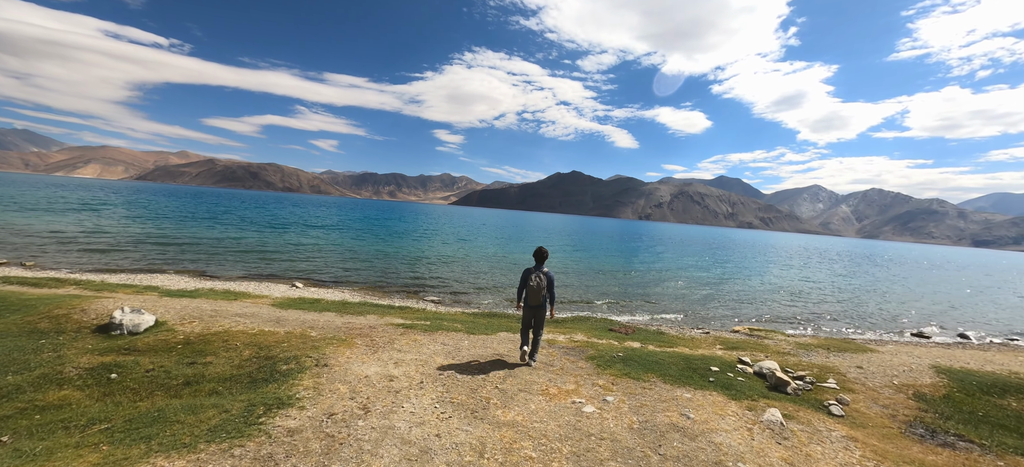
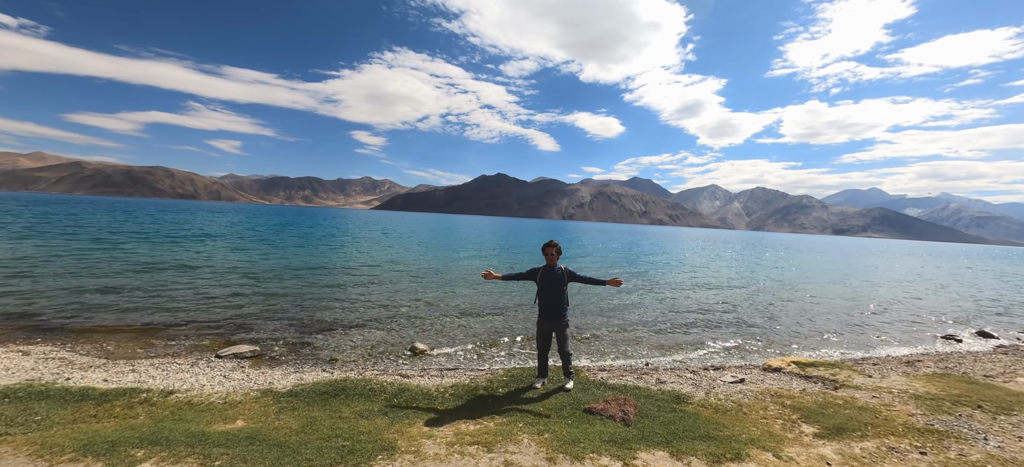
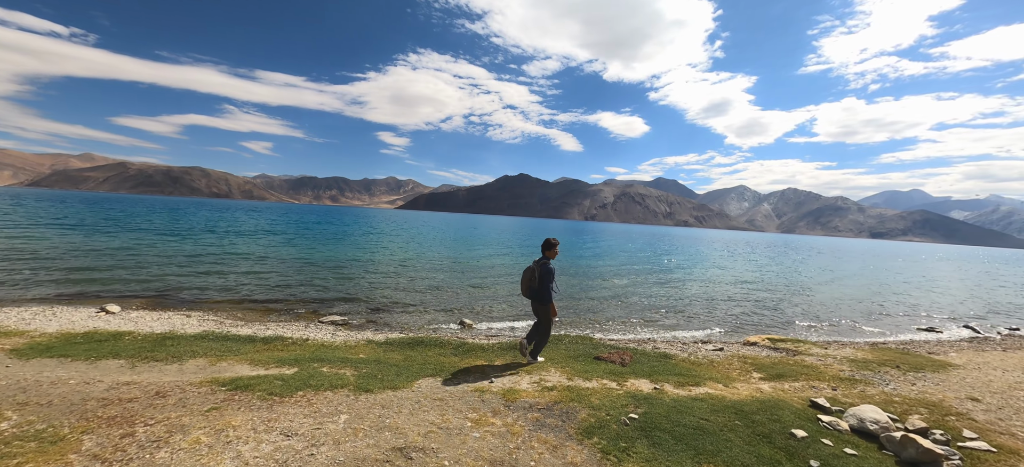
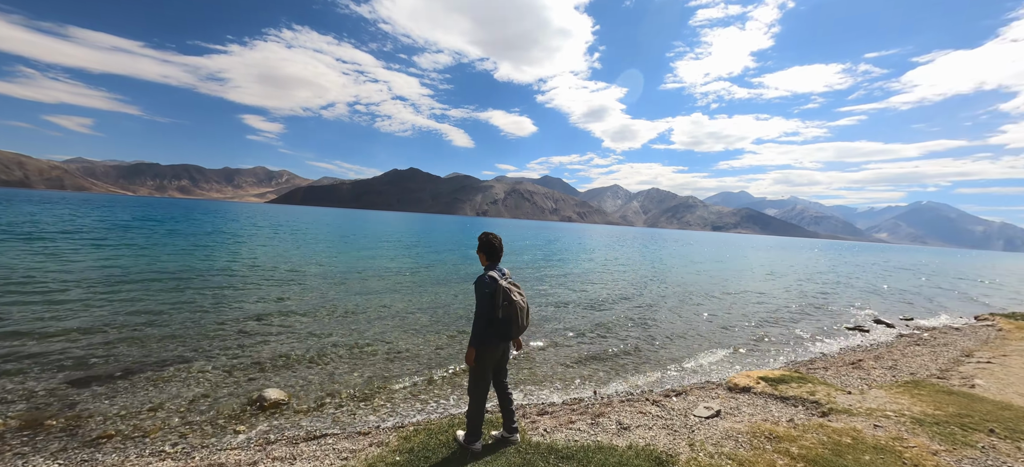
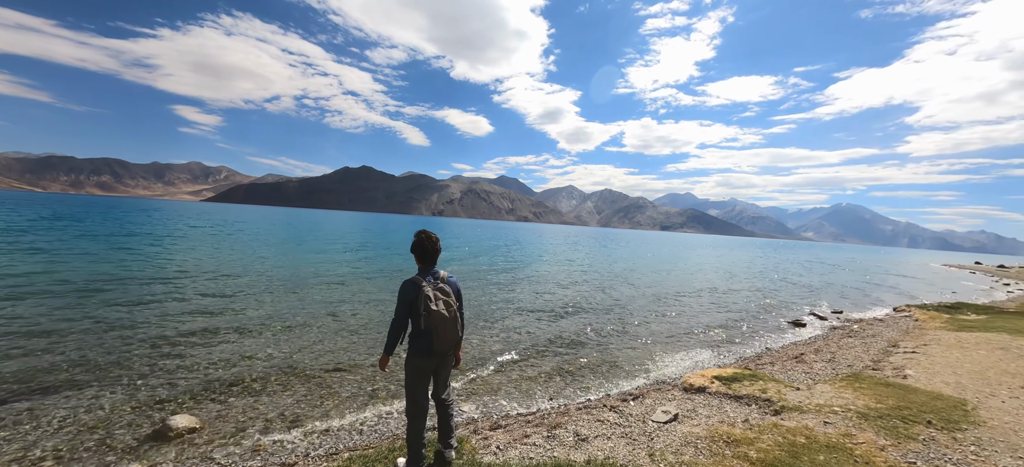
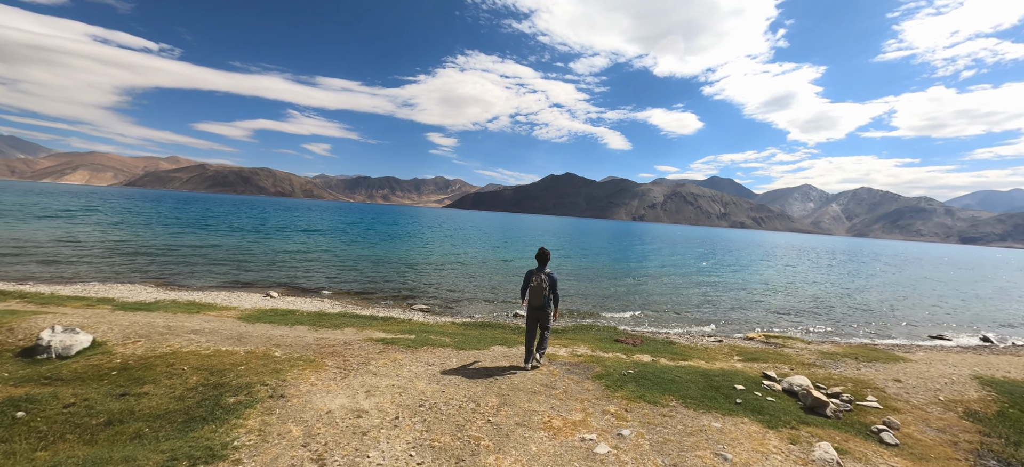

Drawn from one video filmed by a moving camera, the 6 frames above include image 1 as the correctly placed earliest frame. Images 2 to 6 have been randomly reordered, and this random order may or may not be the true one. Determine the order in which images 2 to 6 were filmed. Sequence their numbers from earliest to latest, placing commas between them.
6, 3, 2, 4, 5
